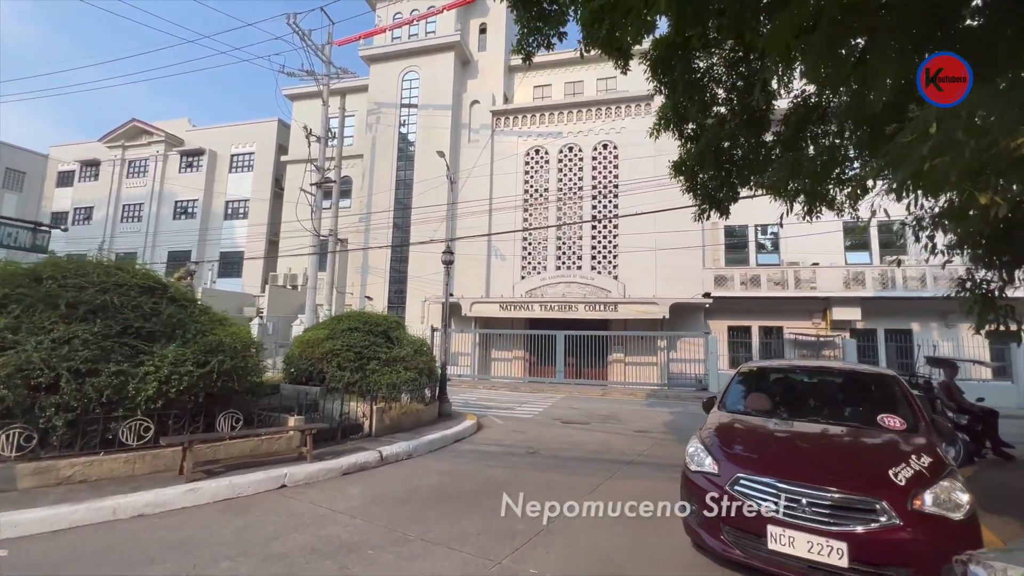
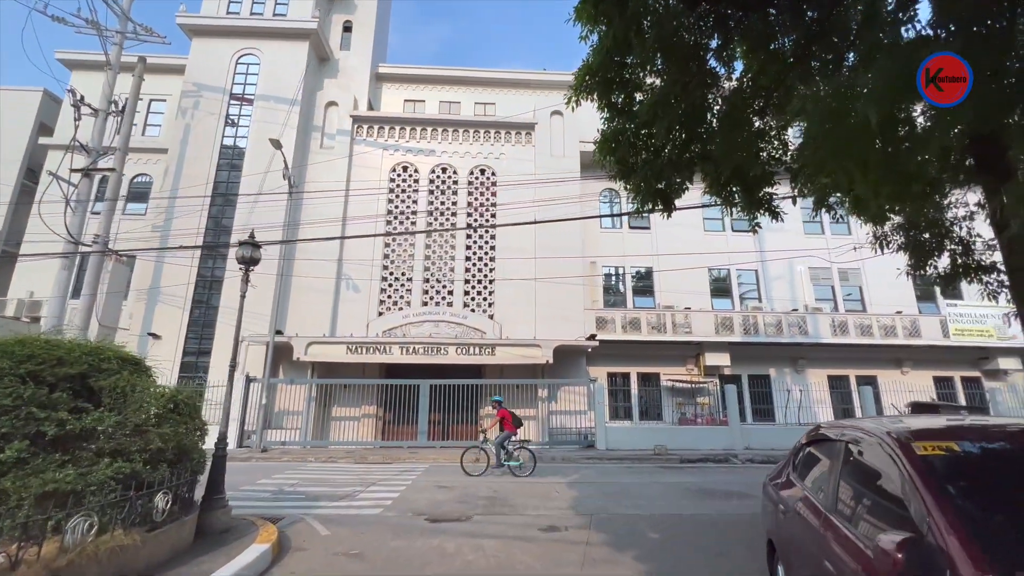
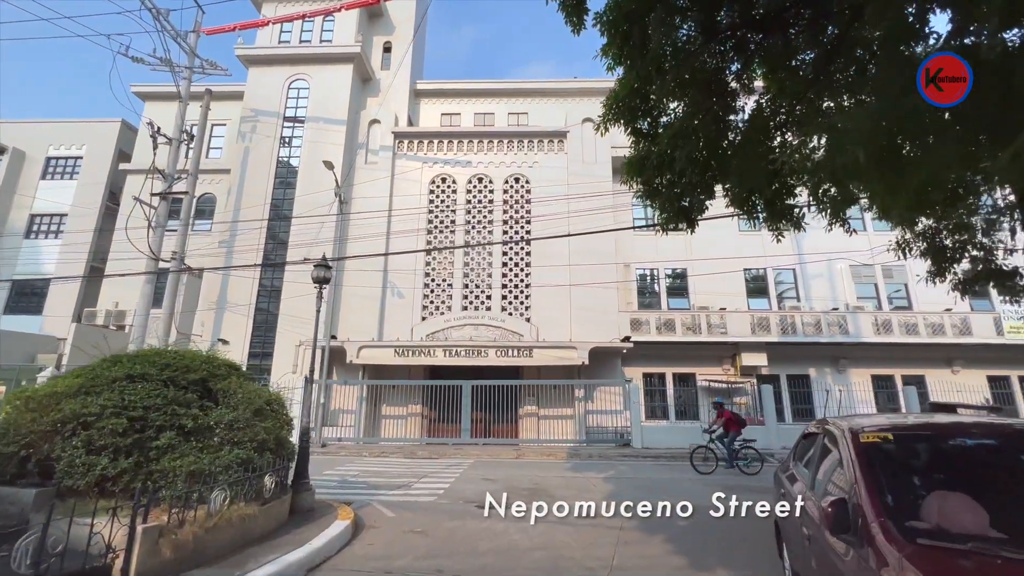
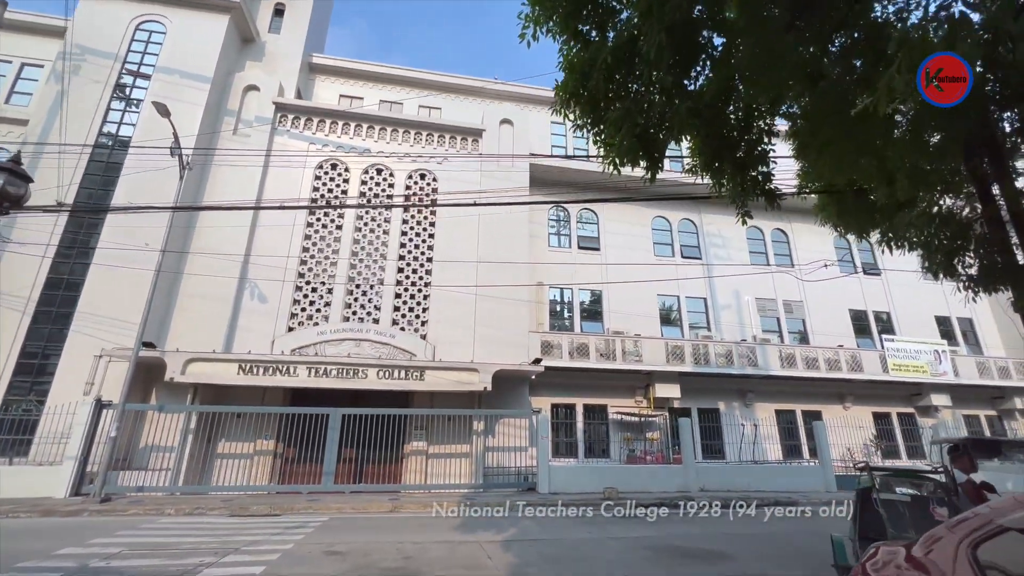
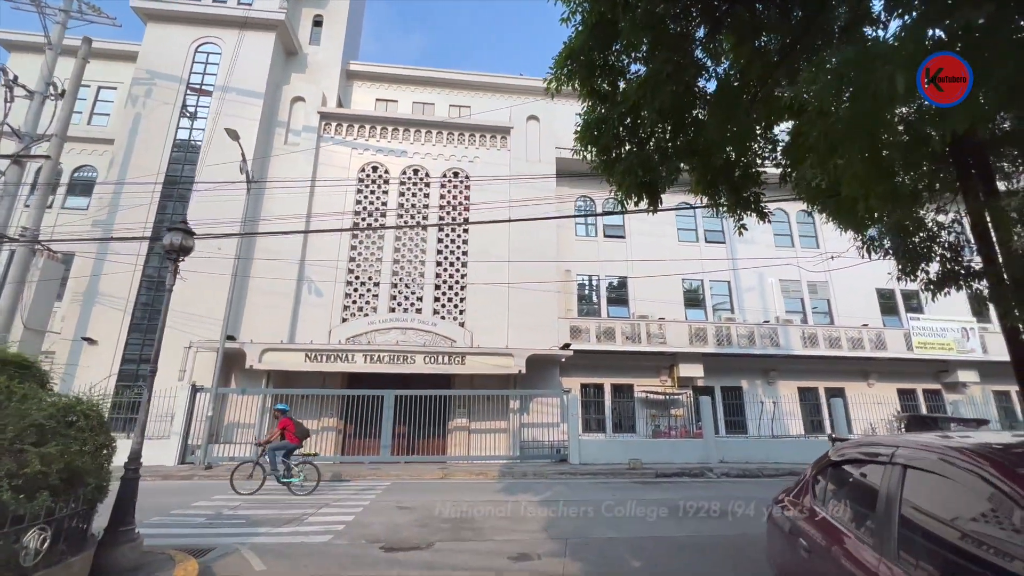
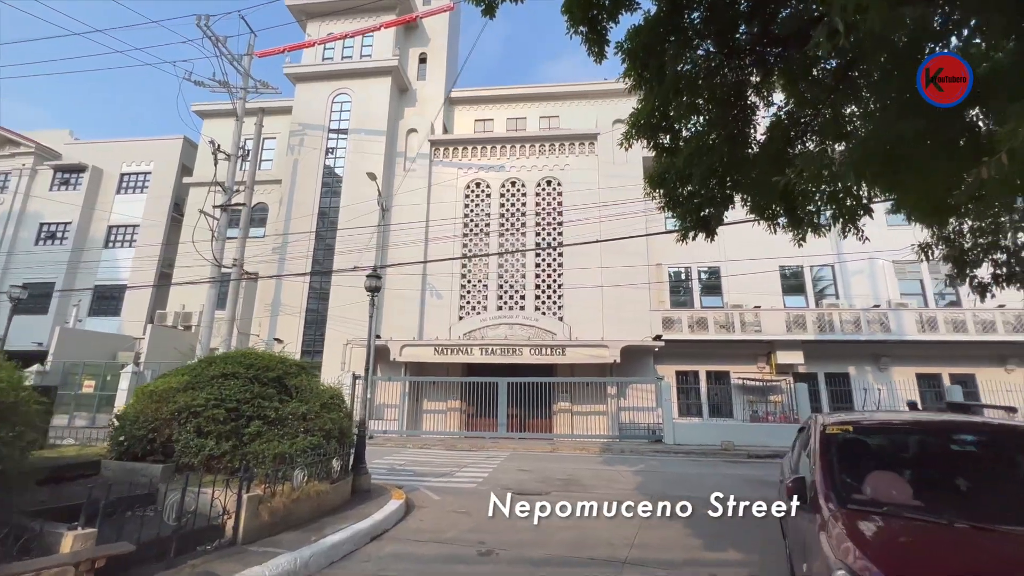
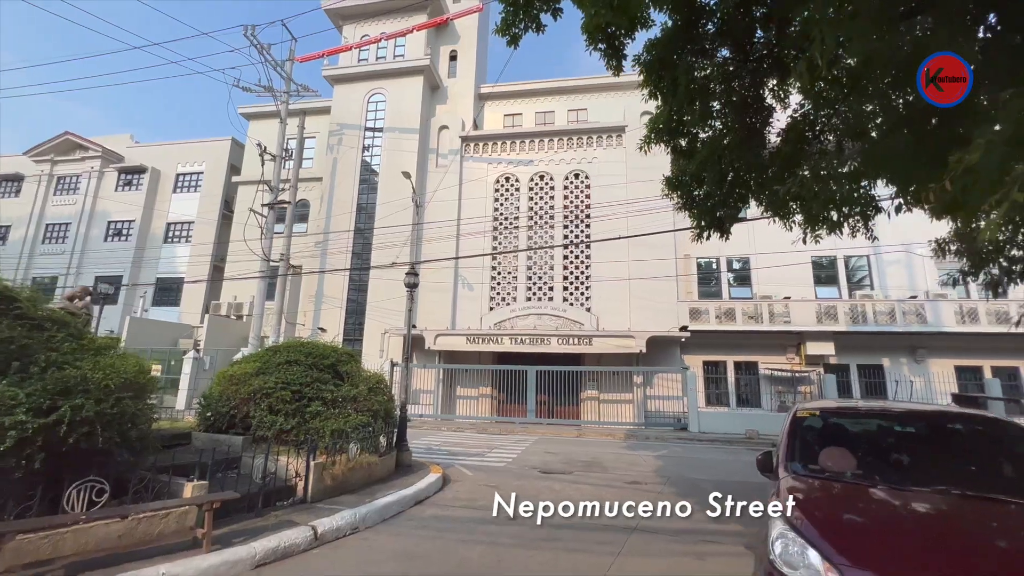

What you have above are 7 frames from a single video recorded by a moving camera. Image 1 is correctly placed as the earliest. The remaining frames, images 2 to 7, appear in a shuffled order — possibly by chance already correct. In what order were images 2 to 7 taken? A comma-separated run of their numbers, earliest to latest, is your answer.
7, 6, 3, 2, 5, 4
